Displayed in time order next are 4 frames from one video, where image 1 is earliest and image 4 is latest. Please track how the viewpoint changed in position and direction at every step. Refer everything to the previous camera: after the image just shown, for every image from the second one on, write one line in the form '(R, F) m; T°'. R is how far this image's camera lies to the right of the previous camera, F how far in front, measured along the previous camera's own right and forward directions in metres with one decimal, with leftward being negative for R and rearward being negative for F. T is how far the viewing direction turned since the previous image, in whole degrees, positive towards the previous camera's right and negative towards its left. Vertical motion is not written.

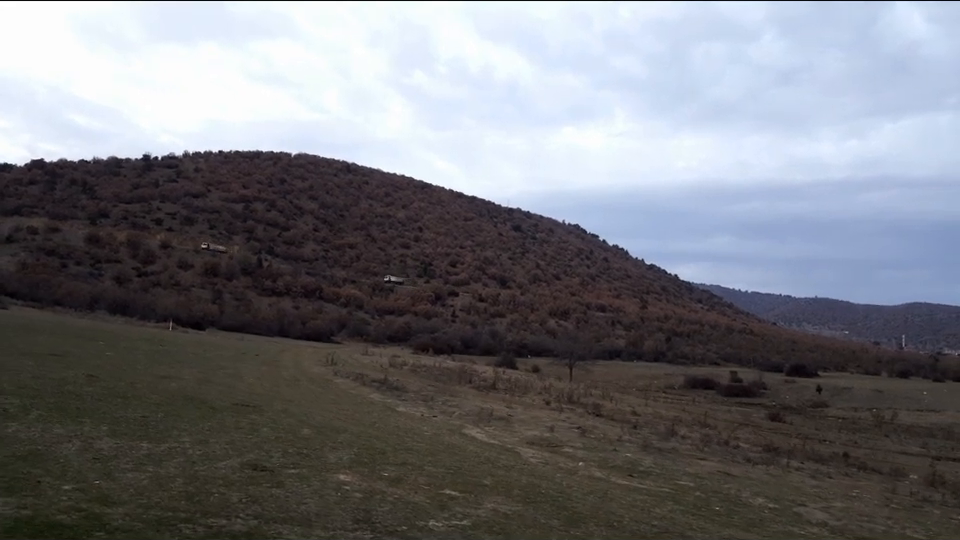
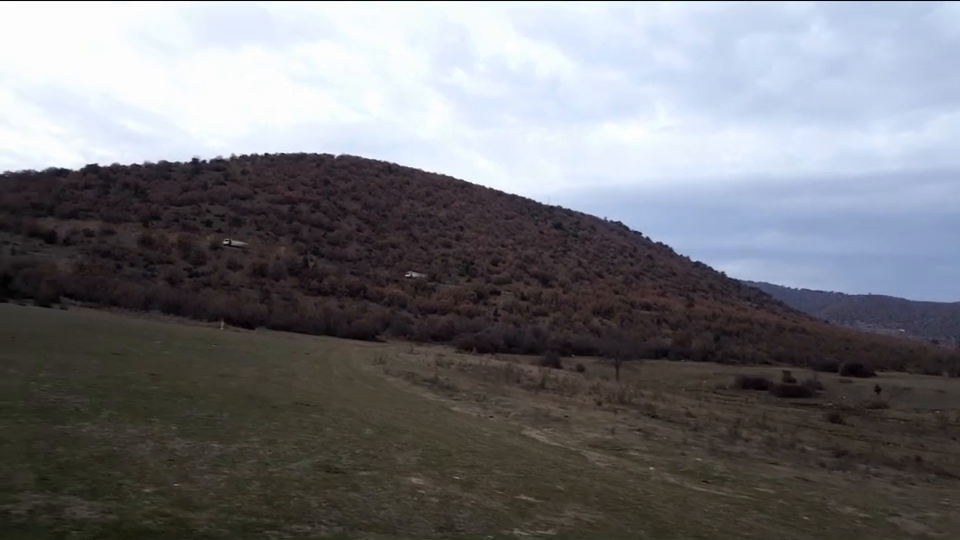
(-0.2, +0.1) m; -3°
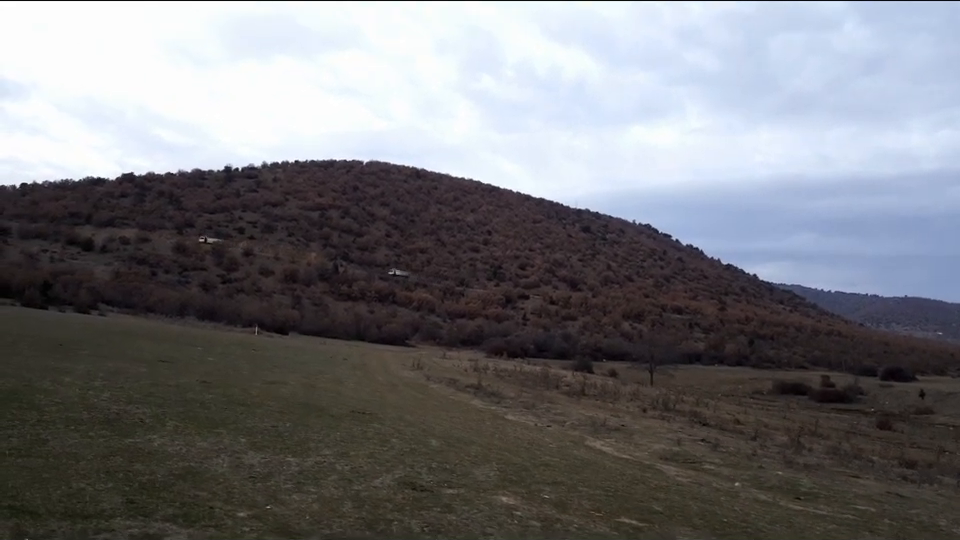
(-0.4, +0.3) m; -2°
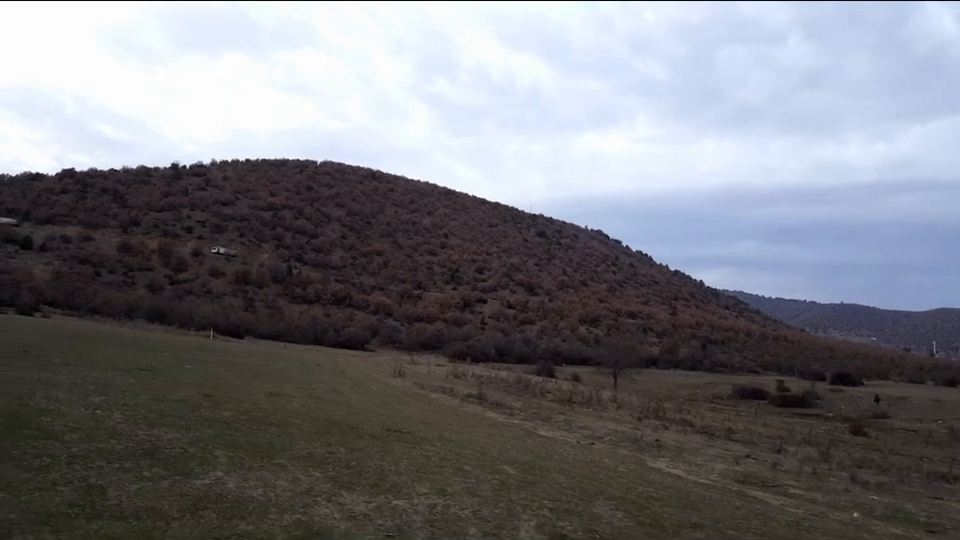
(-1.1, +1.0) m; +4°
